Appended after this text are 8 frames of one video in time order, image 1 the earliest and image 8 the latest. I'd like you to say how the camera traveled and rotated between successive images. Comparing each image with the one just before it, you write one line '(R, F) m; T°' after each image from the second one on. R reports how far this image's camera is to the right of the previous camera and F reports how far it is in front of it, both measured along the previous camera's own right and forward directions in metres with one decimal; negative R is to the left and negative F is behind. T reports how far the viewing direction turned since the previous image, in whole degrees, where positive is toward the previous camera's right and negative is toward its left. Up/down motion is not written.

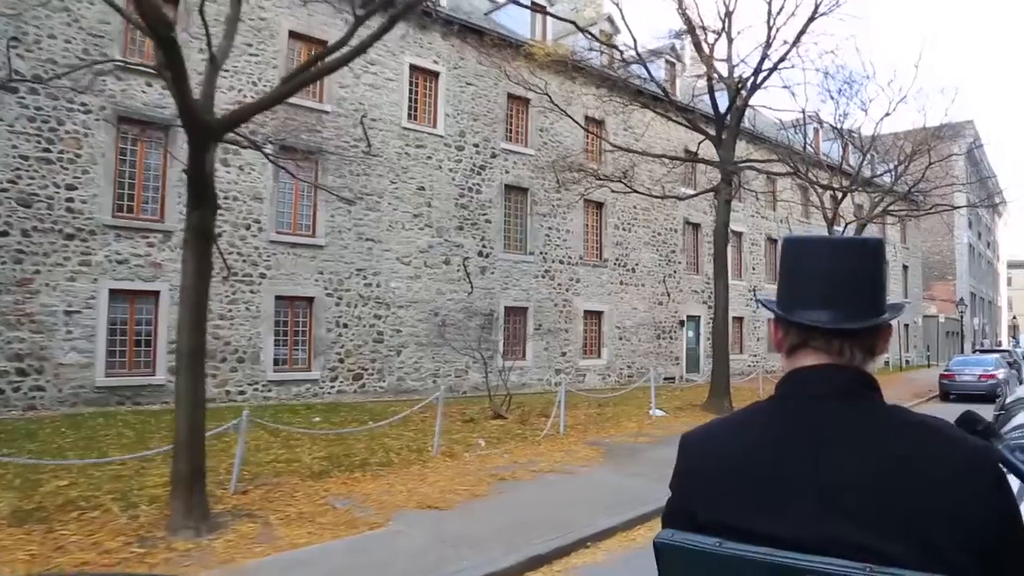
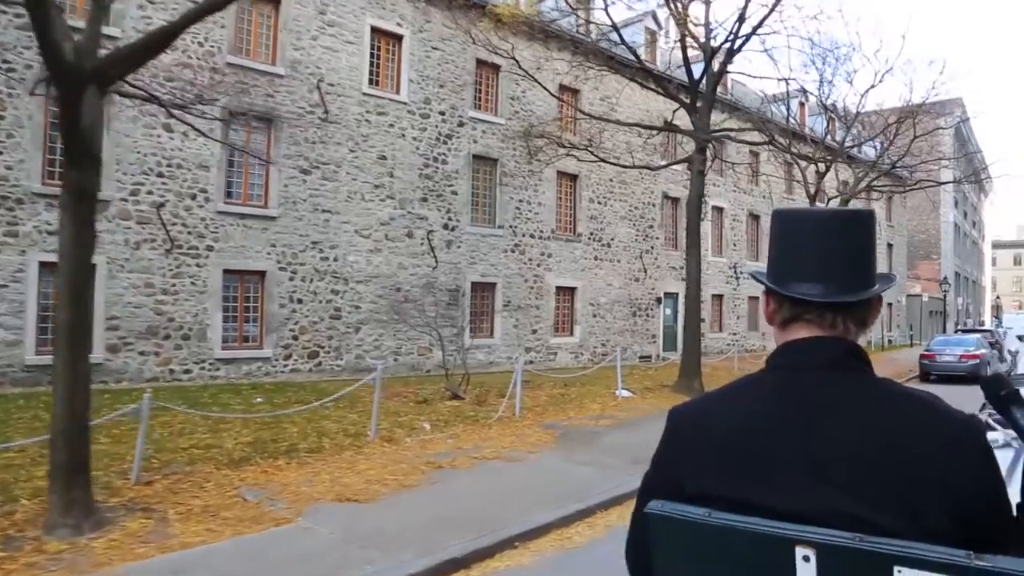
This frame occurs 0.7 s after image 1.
(+0.6, +0.8) m; +1°
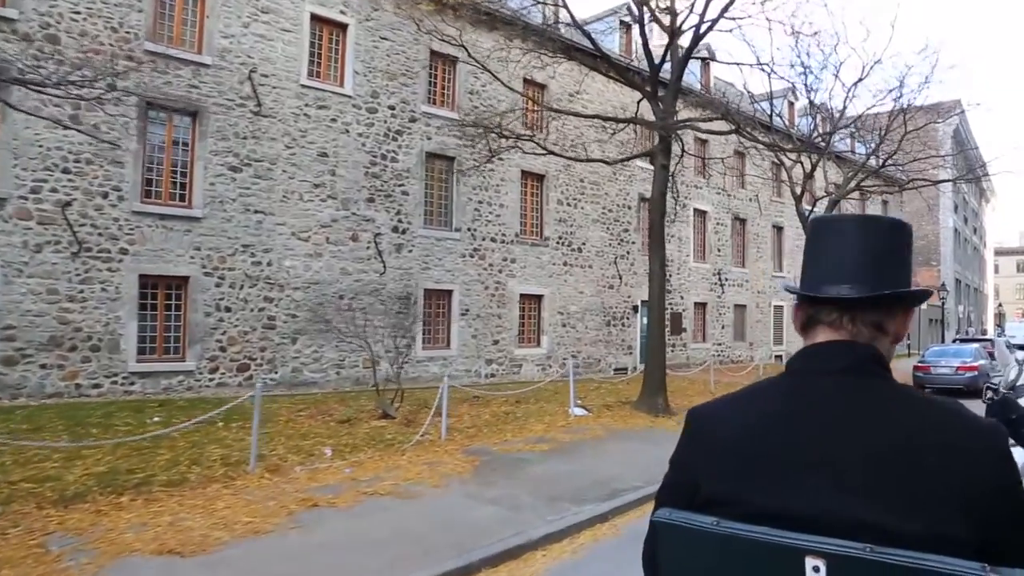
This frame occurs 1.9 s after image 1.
(+1.1, +1.3) m; 0°
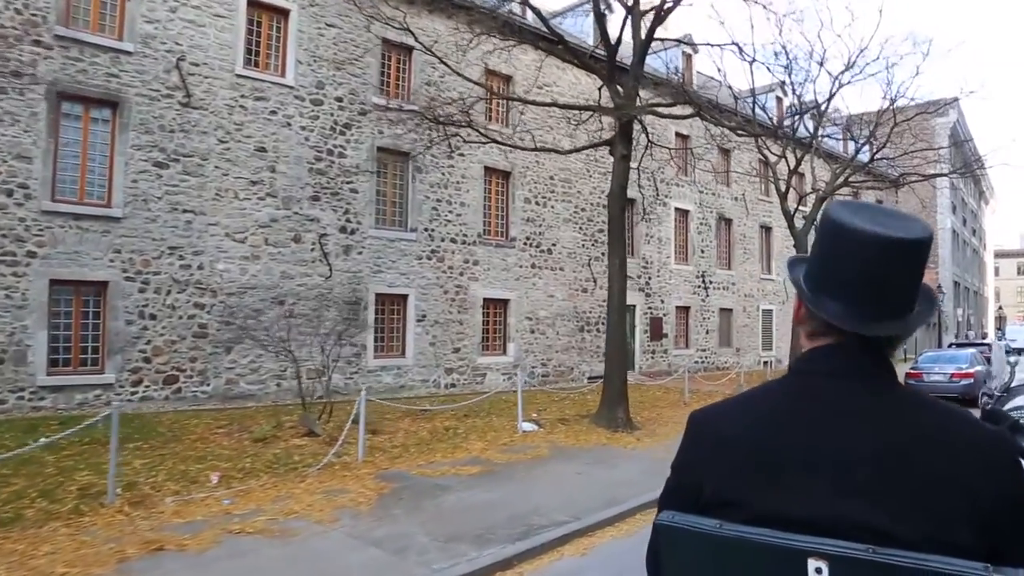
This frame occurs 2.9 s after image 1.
(+0.9, +1.2) m; 0°
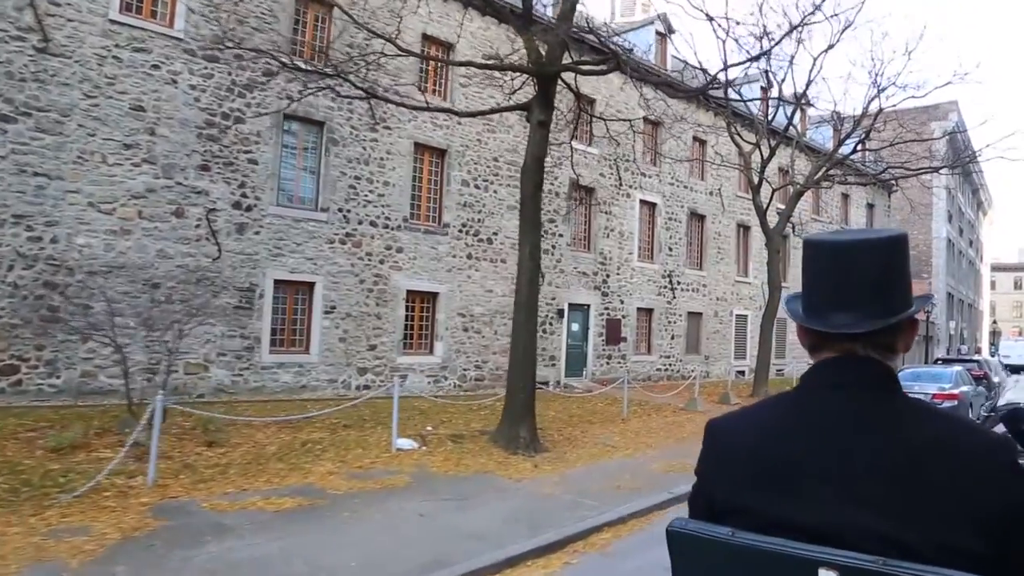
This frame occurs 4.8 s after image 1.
(+1.6, +2.0) m; 0°
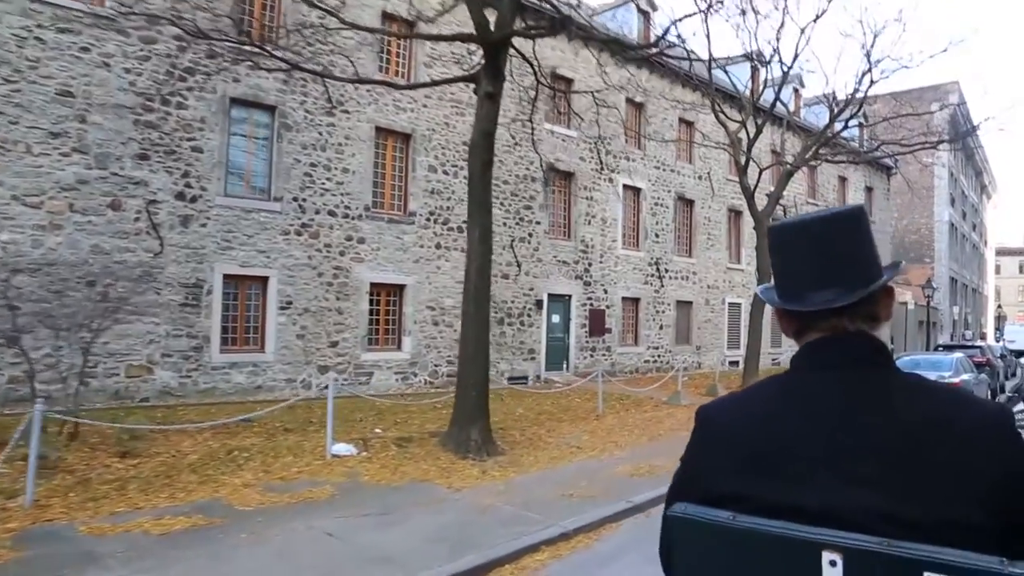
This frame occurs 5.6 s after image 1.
(+0.7, +0.9) m; 0°
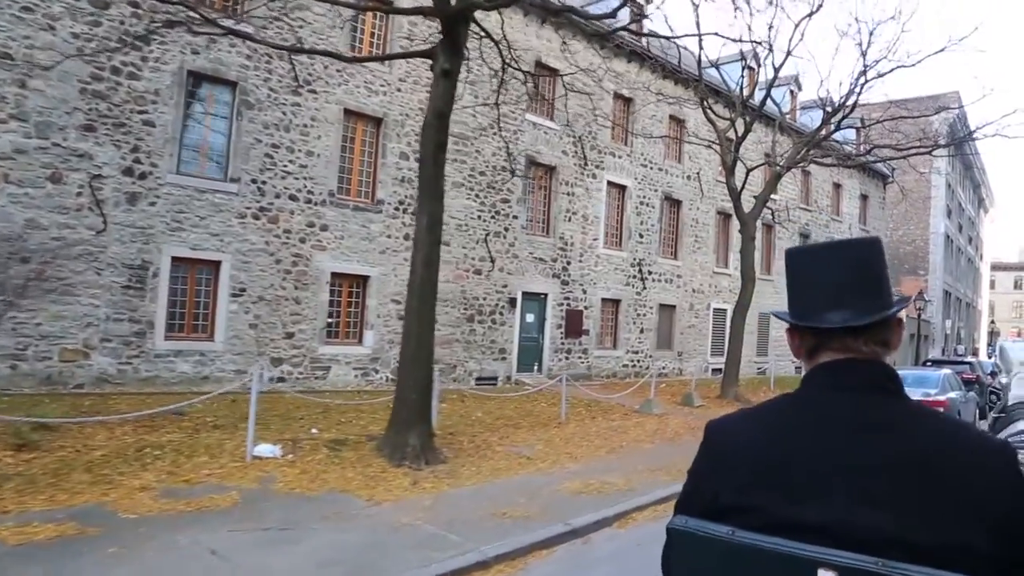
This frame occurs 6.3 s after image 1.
(+0.6, +0.7) m; 0°
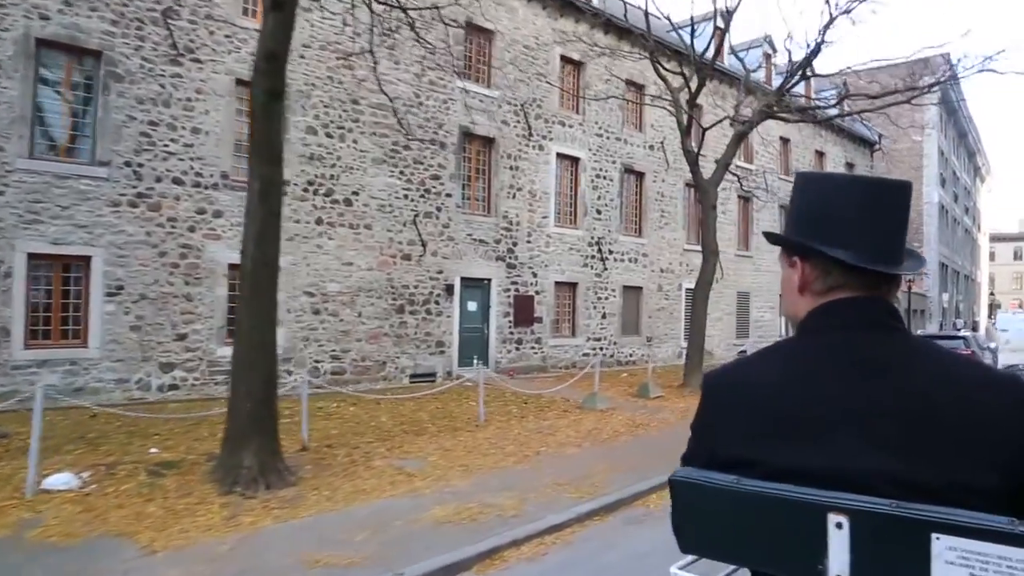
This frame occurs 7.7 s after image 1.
(+1.3, +1.7) m; 0°
